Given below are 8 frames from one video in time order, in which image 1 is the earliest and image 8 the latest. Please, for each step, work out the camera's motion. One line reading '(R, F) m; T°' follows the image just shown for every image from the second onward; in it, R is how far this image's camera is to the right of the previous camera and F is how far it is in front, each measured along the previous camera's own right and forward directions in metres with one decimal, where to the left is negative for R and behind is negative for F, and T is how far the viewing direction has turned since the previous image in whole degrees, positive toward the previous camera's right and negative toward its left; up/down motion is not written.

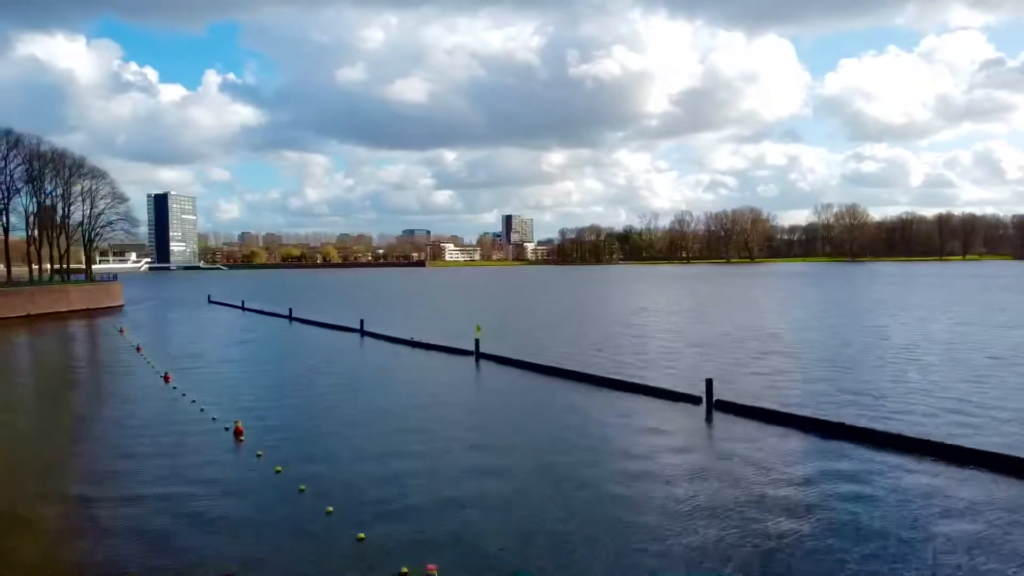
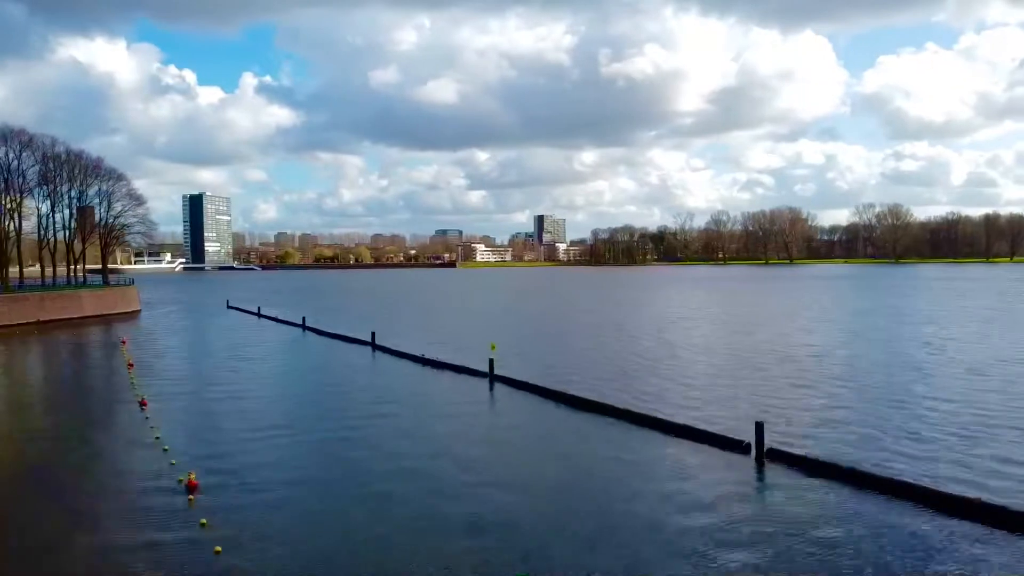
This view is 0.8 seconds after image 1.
(+0.2, +2.0) m; -2°
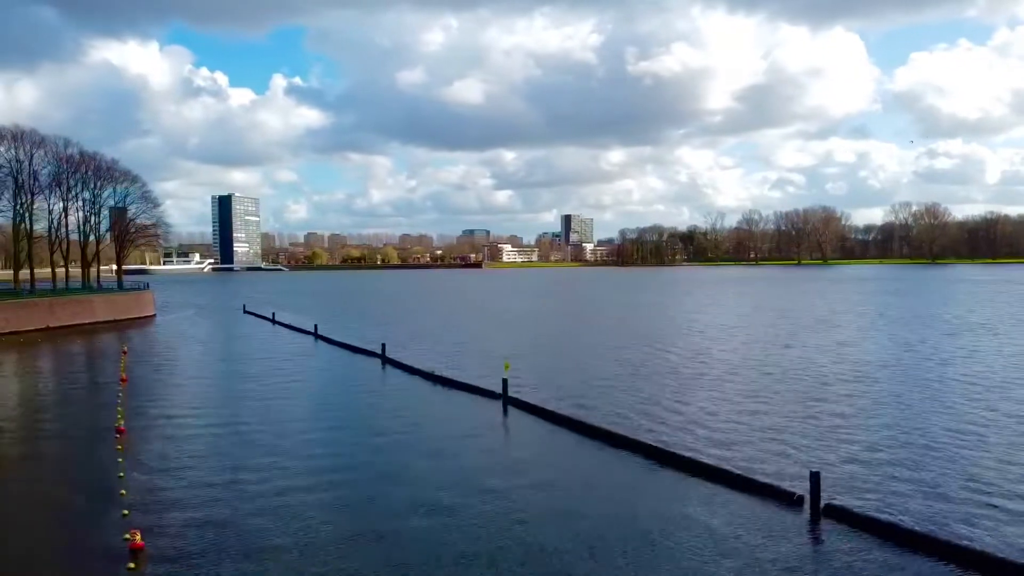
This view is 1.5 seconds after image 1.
(+0.2, +1.6) m; -2°
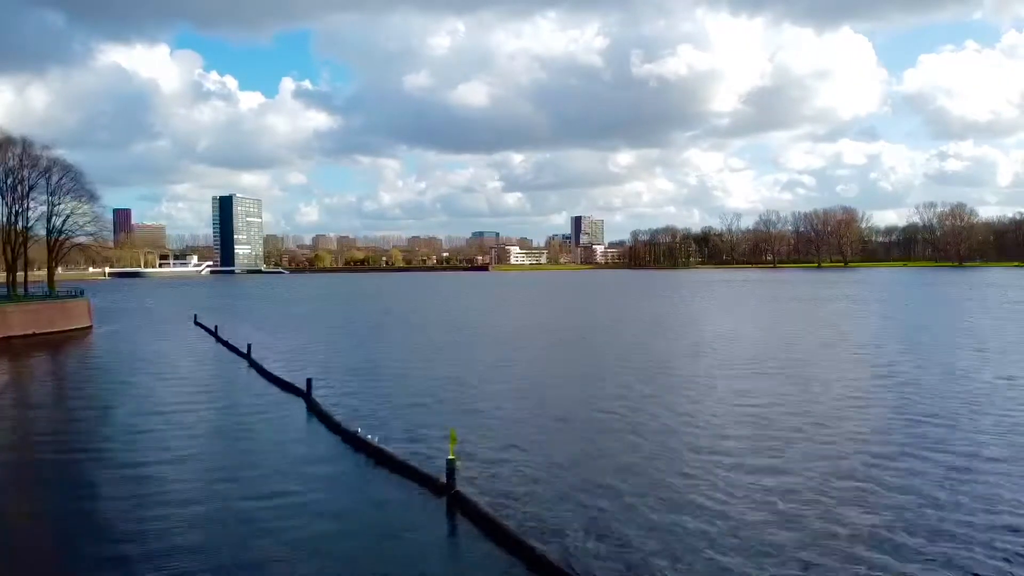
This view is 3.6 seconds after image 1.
(+0.3, +6.2) m; -1°
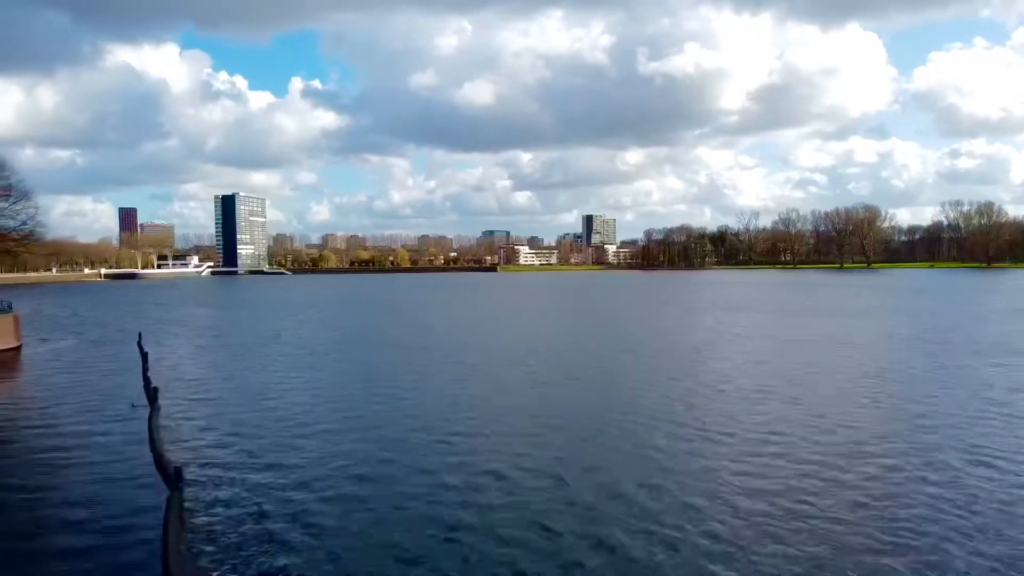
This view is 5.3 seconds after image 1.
(+0.1, +5.6) m; -1°
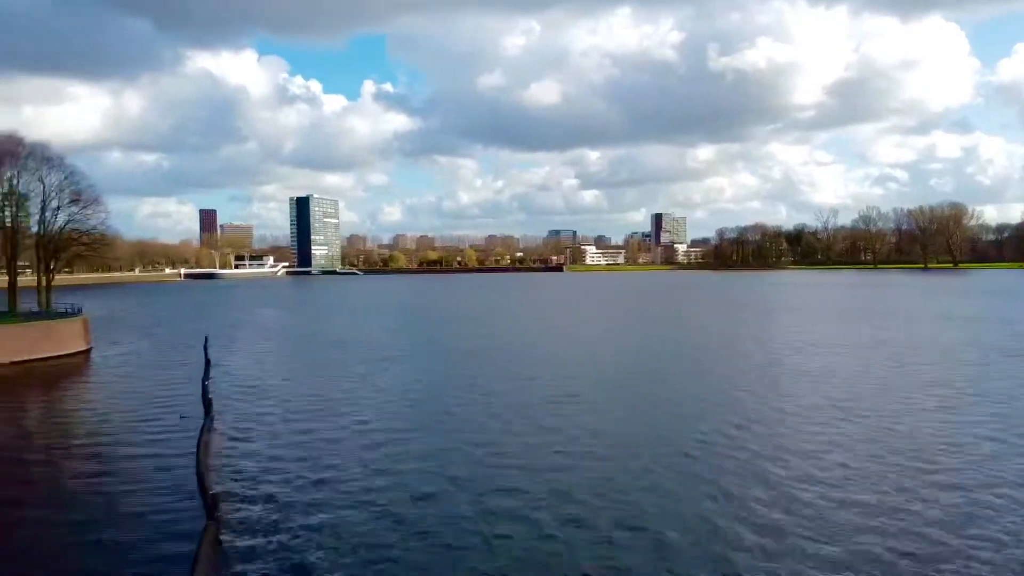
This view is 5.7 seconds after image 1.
(0.0, +1.0) m; -5°
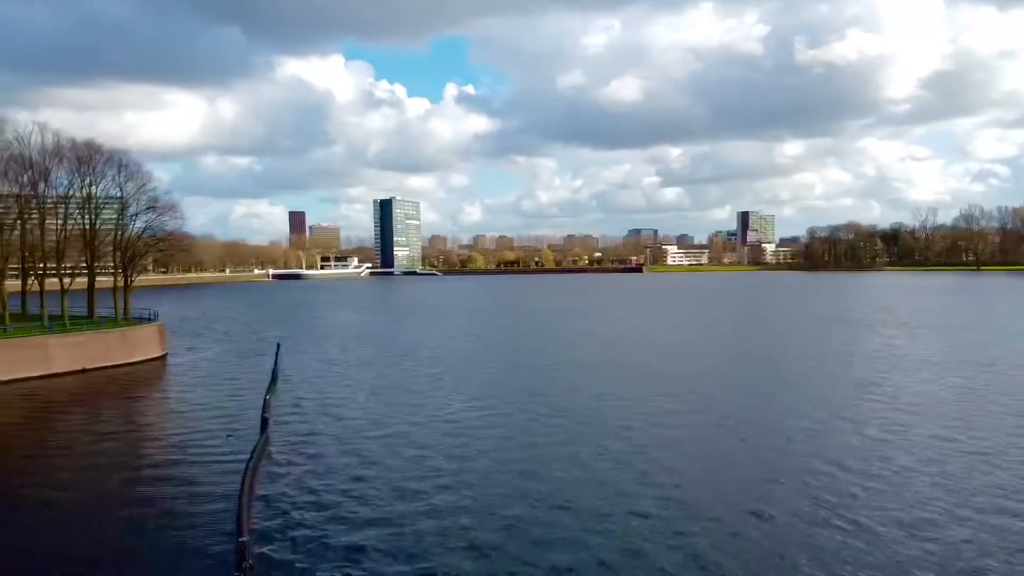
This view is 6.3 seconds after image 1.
(0.0, +1.6) m; -6°
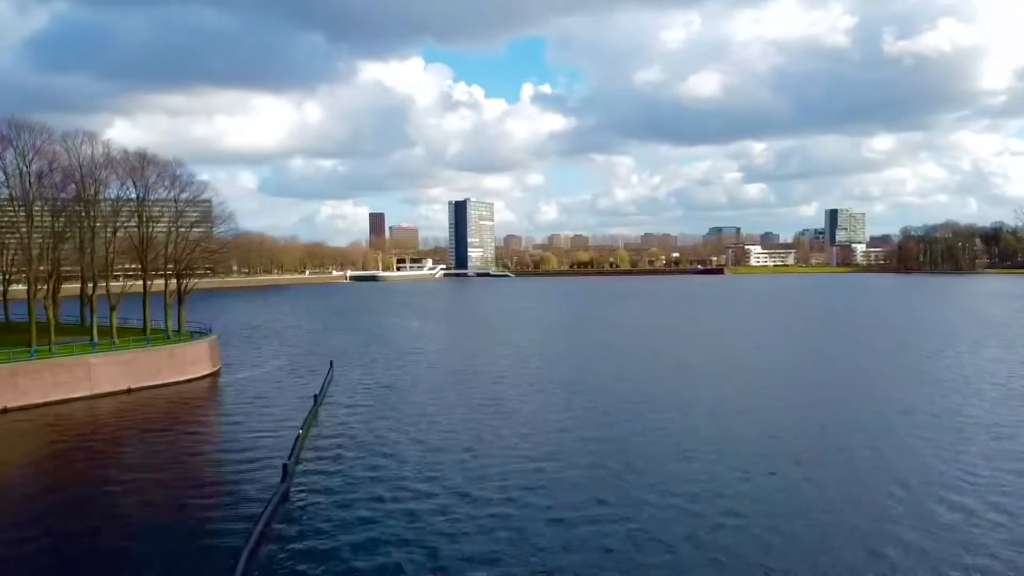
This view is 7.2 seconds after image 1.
(+0.3, +2.3) m; -6°
